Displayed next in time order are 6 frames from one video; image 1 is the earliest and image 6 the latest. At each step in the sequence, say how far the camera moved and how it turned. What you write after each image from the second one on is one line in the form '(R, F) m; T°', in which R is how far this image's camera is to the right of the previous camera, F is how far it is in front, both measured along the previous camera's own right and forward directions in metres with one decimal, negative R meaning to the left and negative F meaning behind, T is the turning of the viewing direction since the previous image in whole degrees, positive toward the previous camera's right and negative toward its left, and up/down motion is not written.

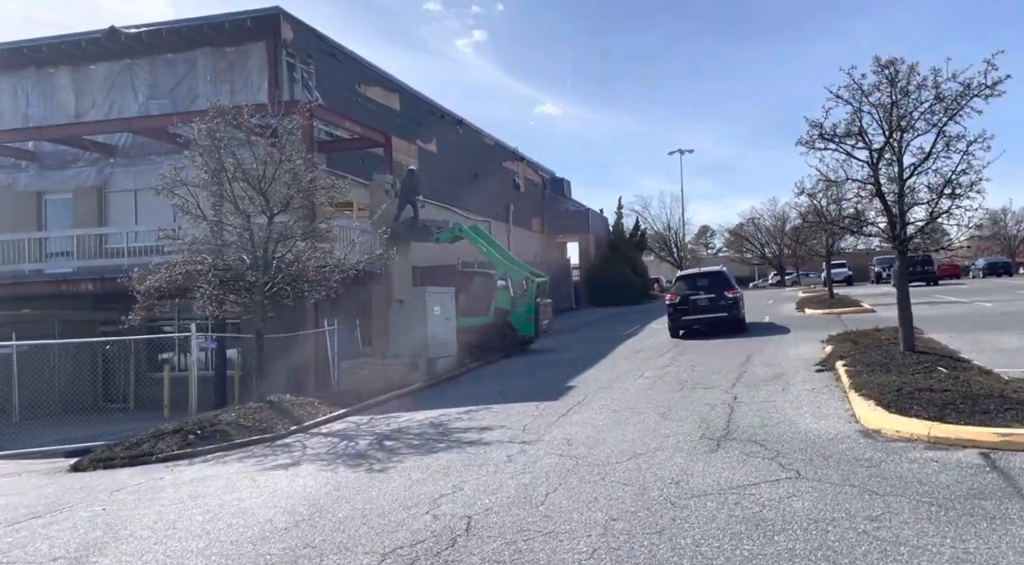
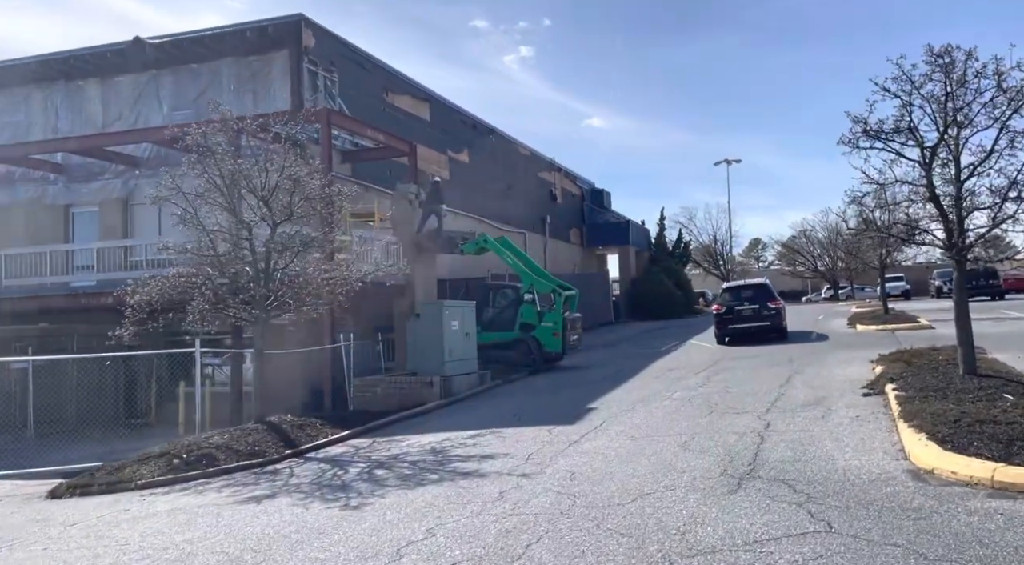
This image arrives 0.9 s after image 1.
(+0.5, +1.0) m; -3°
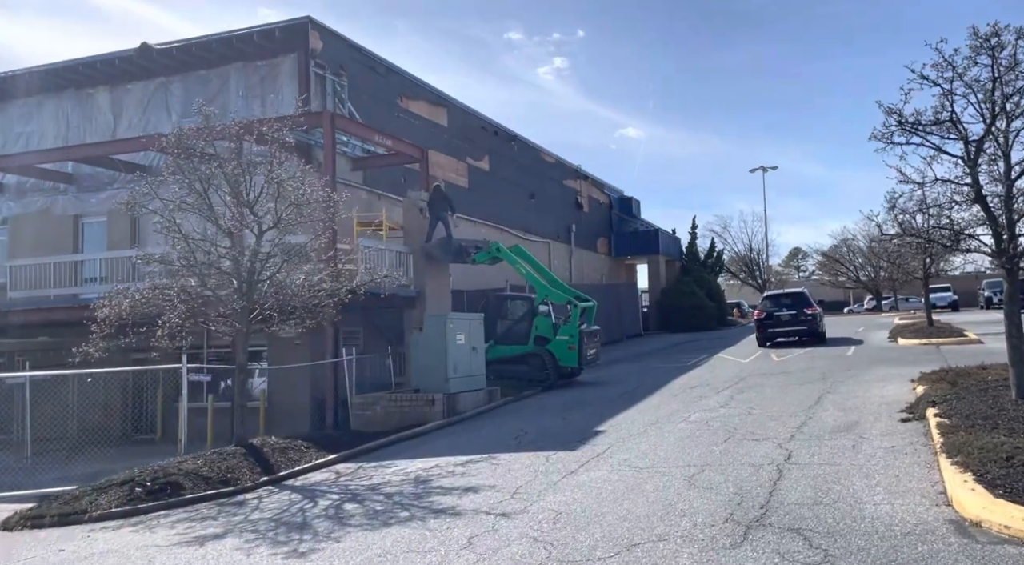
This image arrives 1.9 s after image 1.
(+0.5, +1.0) m; -3°
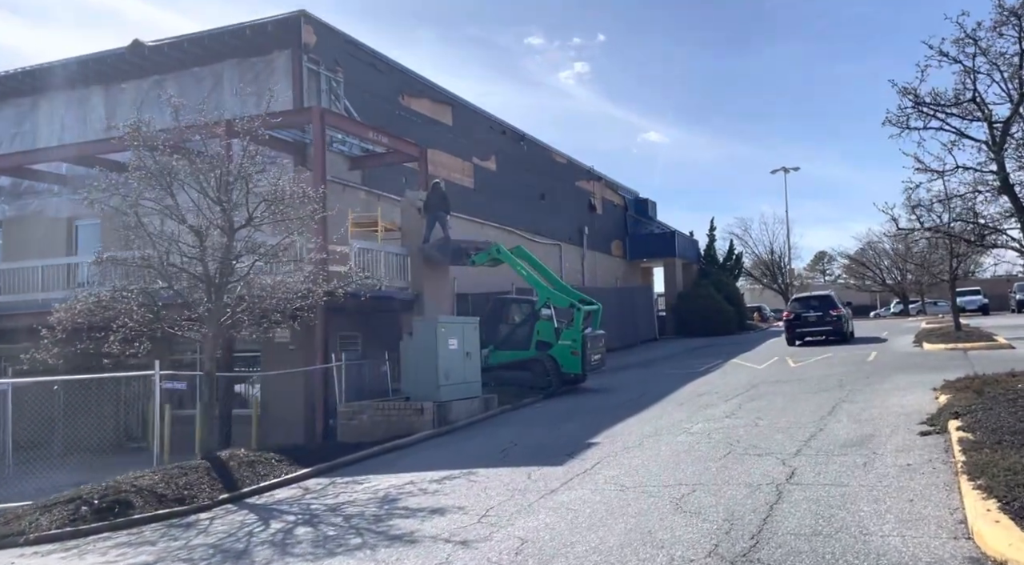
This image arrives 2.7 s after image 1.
(+0.5, +0.8) m; -2°
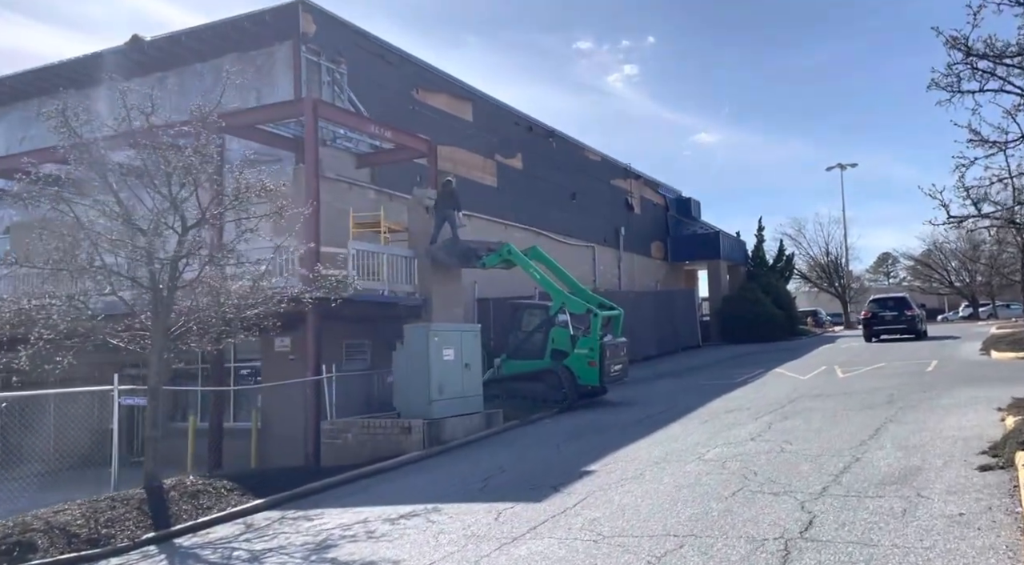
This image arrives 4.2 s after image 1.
(+0.8, +1.5) m; -4°
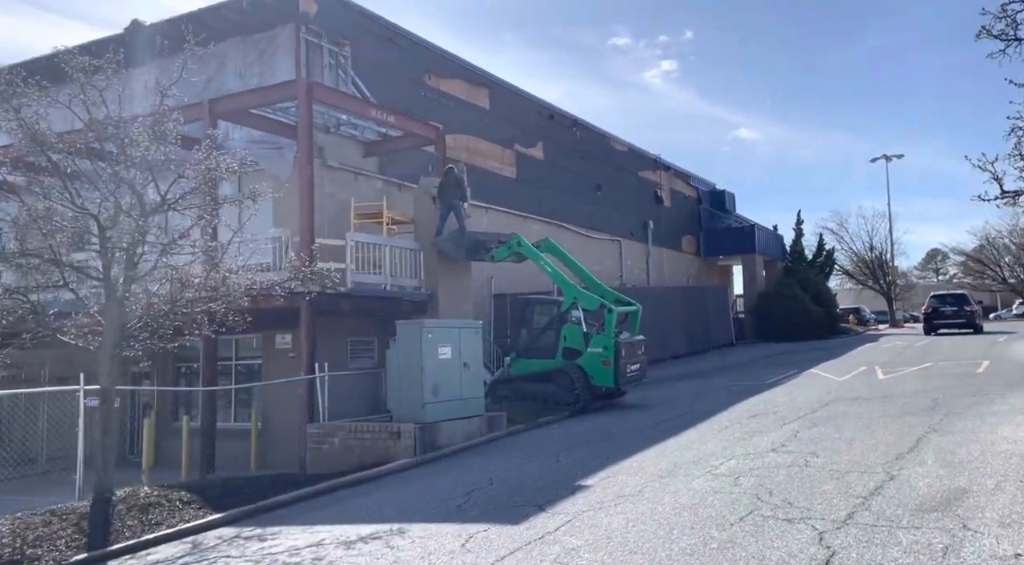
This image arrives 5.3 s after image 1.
(+0.5, +1.1) m; -3°
